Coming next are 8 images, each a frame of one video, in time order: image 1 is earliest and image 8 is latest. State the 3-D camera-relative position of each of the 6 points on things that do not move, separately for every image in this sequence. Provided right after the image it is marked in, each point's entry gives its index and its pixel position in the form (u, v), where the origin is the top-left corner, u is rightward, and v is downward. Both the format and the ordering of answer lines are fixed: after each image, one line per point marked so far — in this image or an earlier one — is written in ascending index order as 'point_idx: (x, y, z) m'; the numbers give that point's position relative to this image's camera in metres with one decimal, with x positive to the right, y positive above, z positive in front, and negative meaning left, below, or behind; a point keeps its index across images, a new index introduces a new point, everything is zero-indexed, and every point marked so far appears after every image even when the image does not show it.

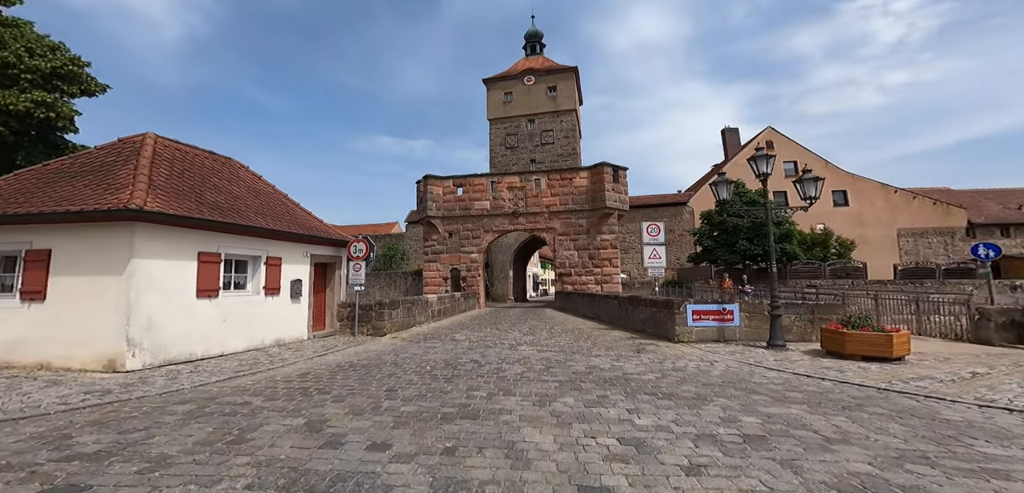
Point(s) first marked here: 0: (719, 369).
0: (+3.1, -1.8, +6.3) m
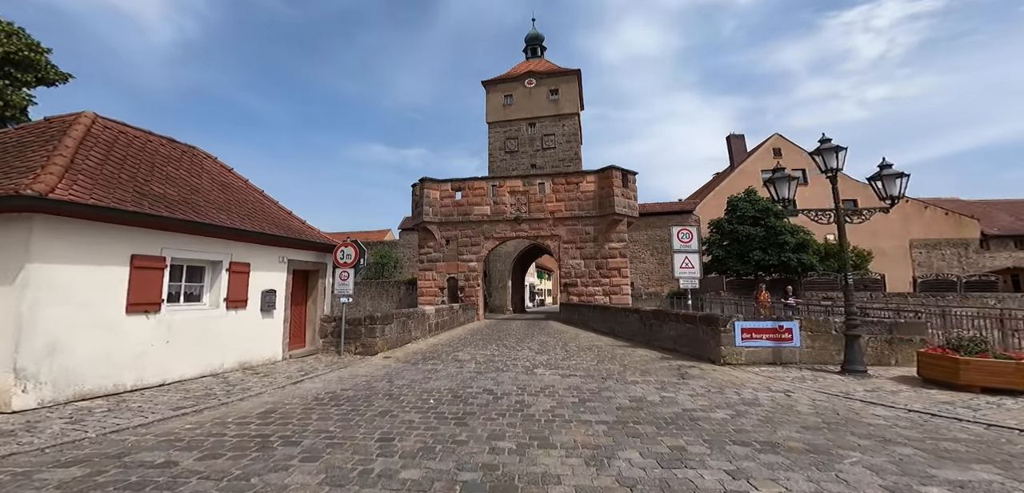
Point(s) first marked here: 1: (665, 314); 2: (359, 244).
0: (+3.4, -1.8, +5.0) m
1: (+3.4, -1.6, +9.6) m
2: (-3.2, 0.0, +9.0) m
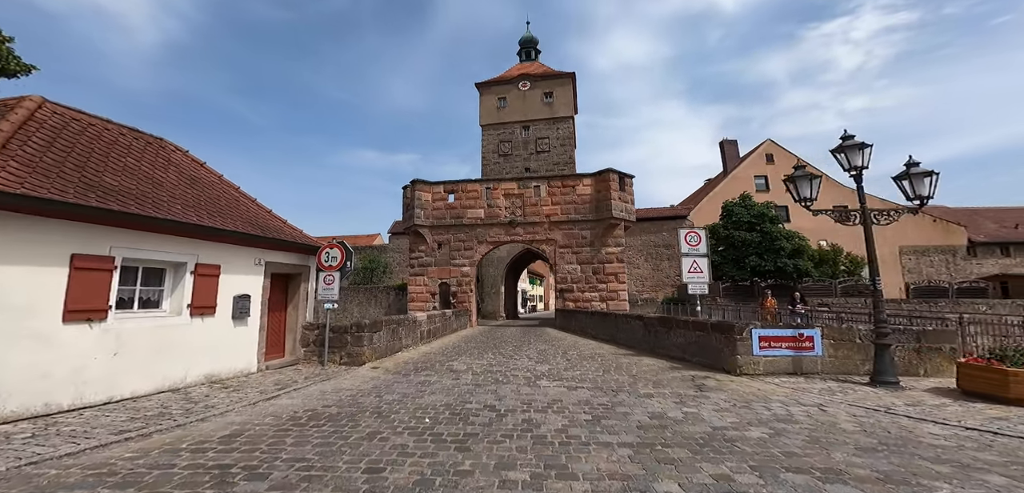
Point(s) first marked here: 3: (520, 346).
0: (+3.5, -1.8, +4.4) m
1: (+3.4, -1.6, +9.1) m
2: (-3.3, 0.0, +8.3) m
3: (+0.2, -2.9, +12.4) m
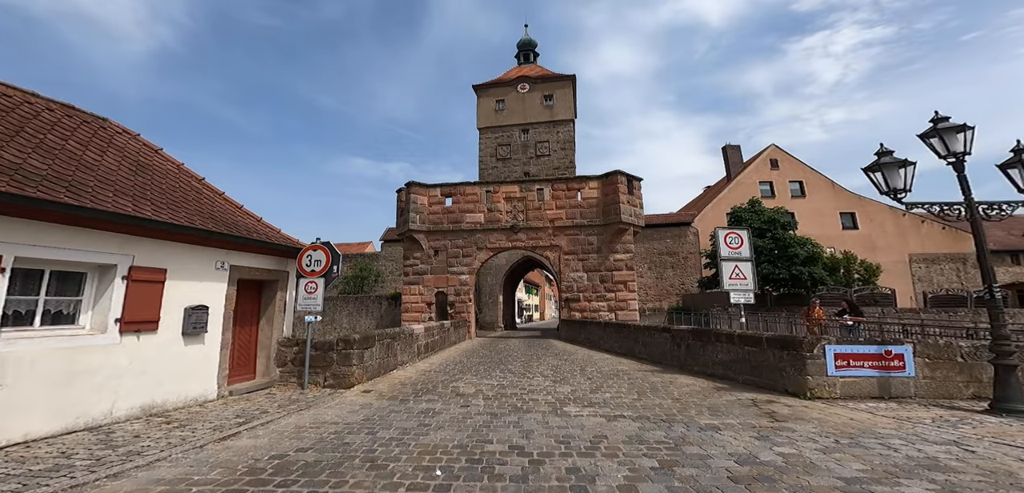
0: (+3.8, -1.7, +3.2) m
1: (+3.7, -1.6, +7.9) m
2: (-3.0, 0.0, +7.0) m
3: (+0.4, -3.0, +11.1) m
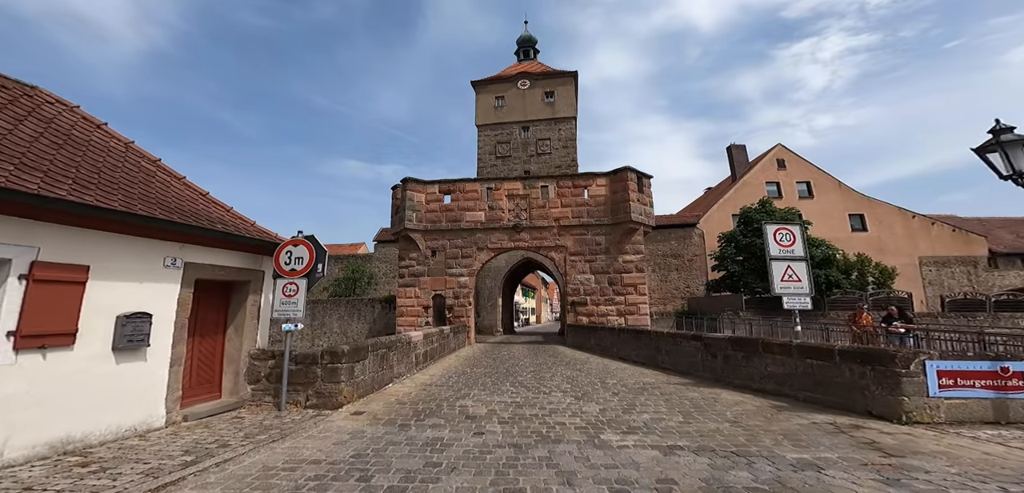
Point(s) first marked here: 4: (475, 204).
0: (+4.2, -1.6, +2.2) m
1: (+3.9, -1.6, +6.8) m
2: (-2.7, +0.1, +5.9) m
3: (+0.6, -3.0, +10.0) m
4: (-1.6, +1.8, +18.4) m
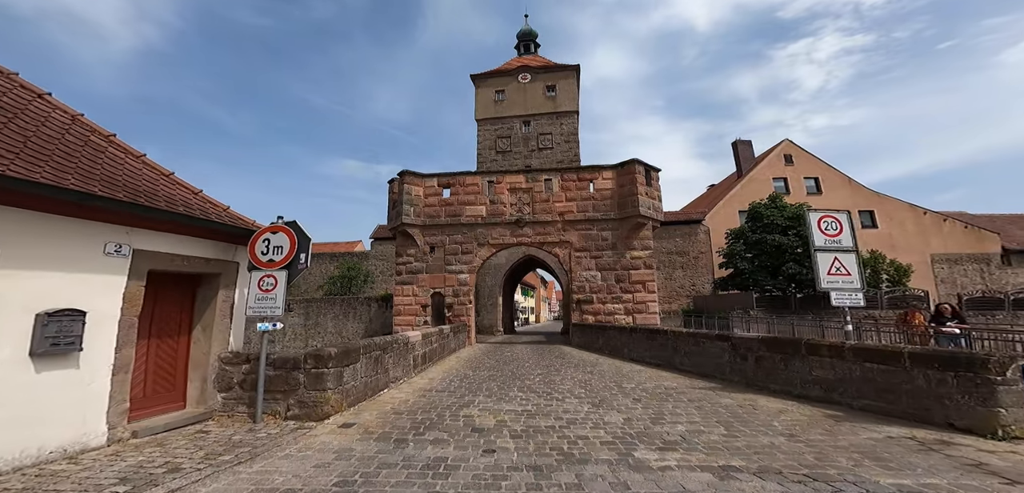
0: (+4.4, -1.4, +1.4) m
1: (+4.1, -1.4, +6.1) m
2: (-2.5, +0.3, +5.1) m
3: (+0.8, -2.8, +9.2) m
4: (-1.5, +2.0, +17.6) m
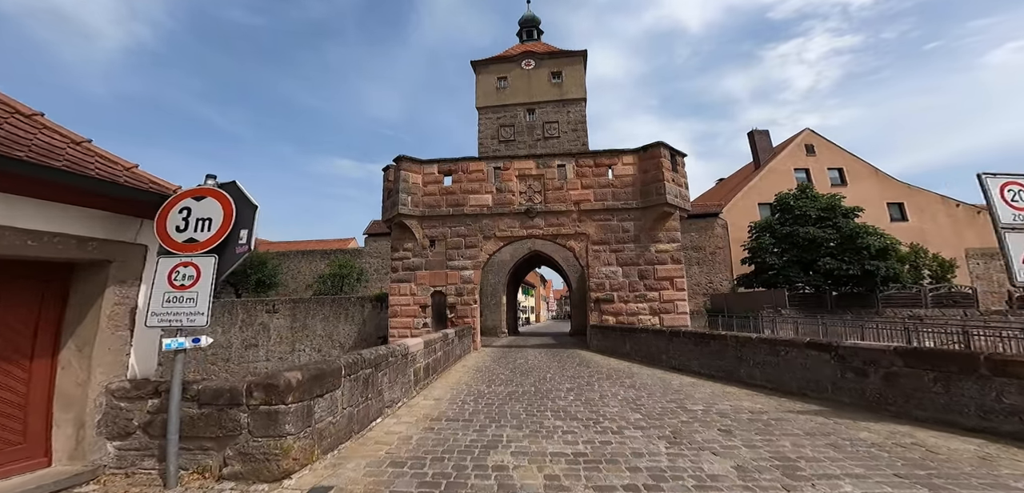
0: (+4.9, -1.1, -0.4) m
1: (+4.6, -1.1, +4.3) m
2: (-2.1, +0.5, +3.2) m
3: (+1.2, -2.5, +7.4) m
4: (-1.2, +2.3, +15.8) m
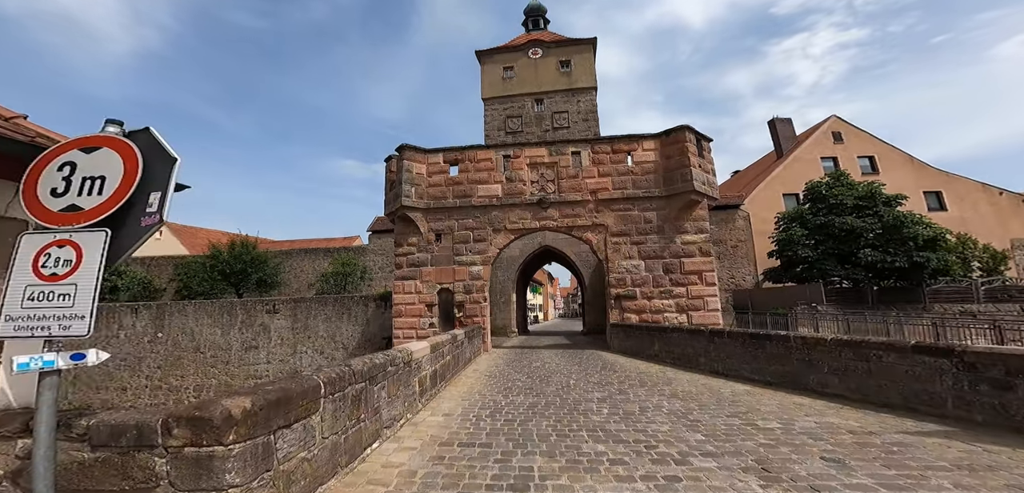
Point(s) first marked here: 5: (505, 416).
0: (+5.1, -0.9, -1.6) m
1: (+4.8, -0.9, +3.1) m
2: (-1.8, +0.7, +2.1) m
3: (+1.6, -2.3, +6.3) m
4: (-0.8, +2.5, +14.7) m
5: (-0.1, -2.2, +5.6) m
